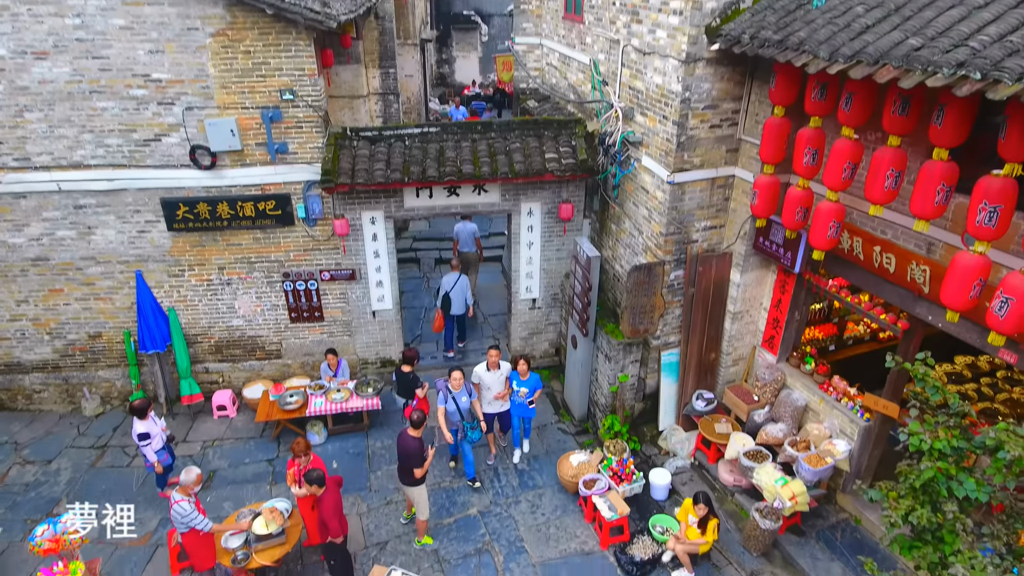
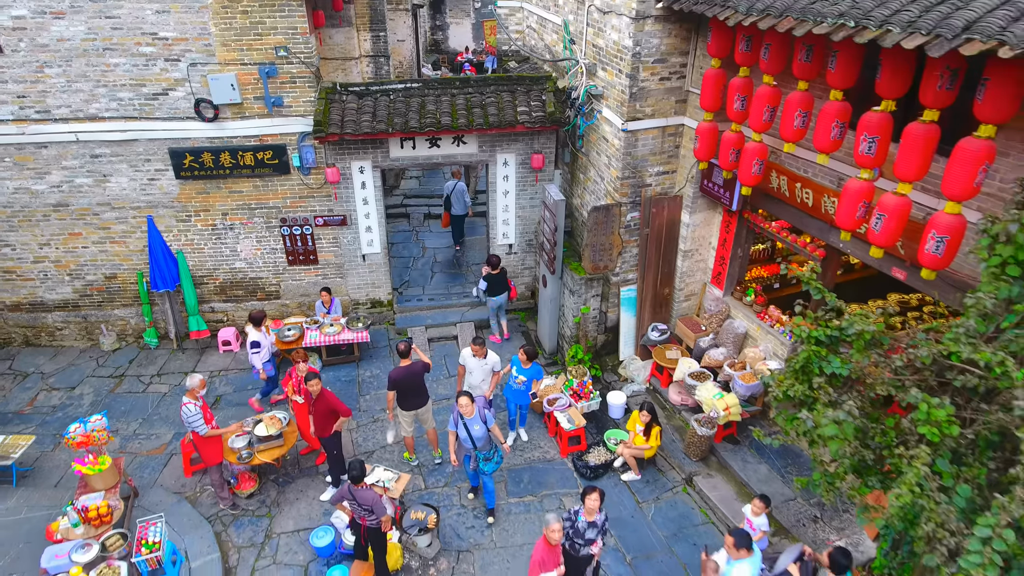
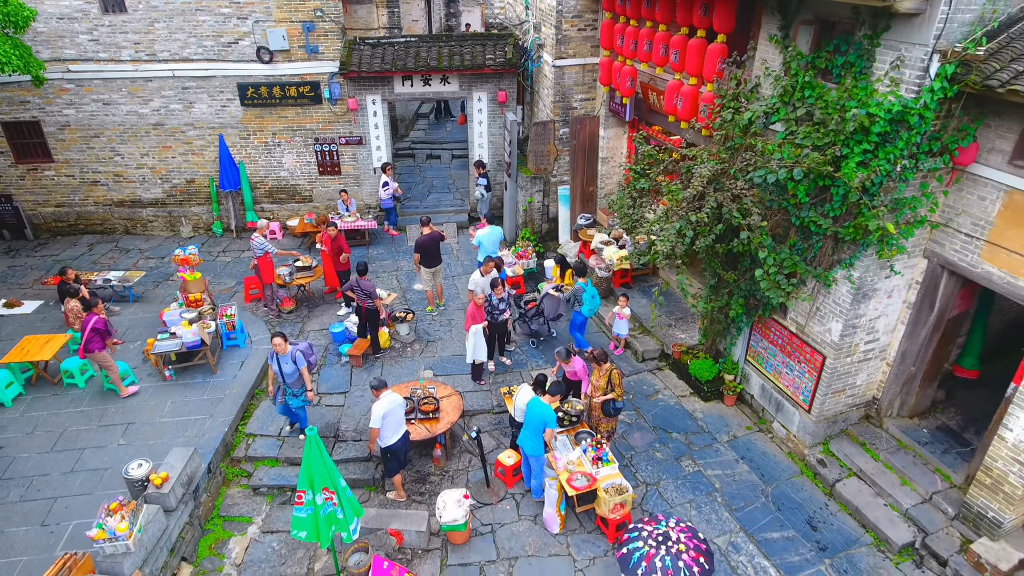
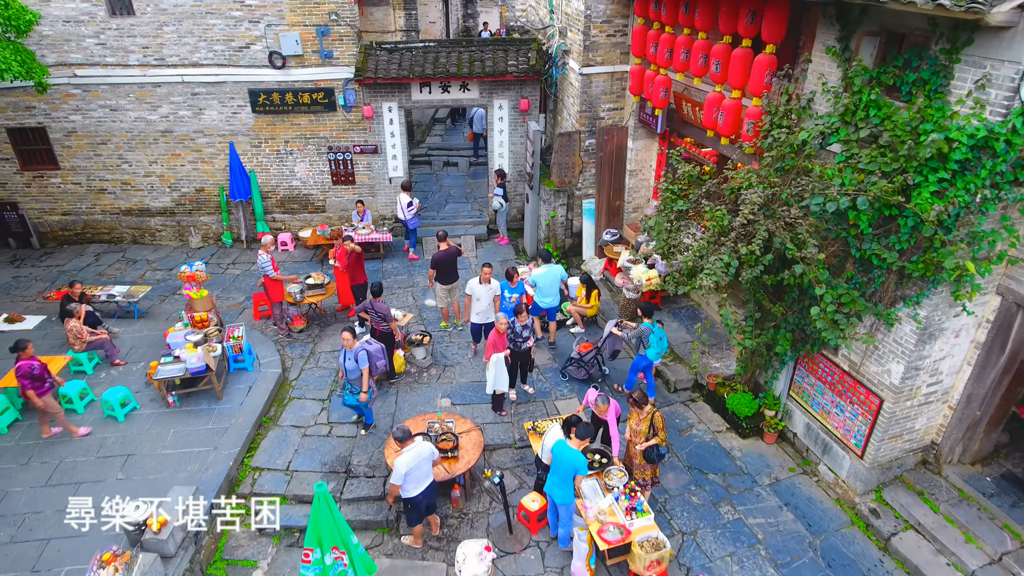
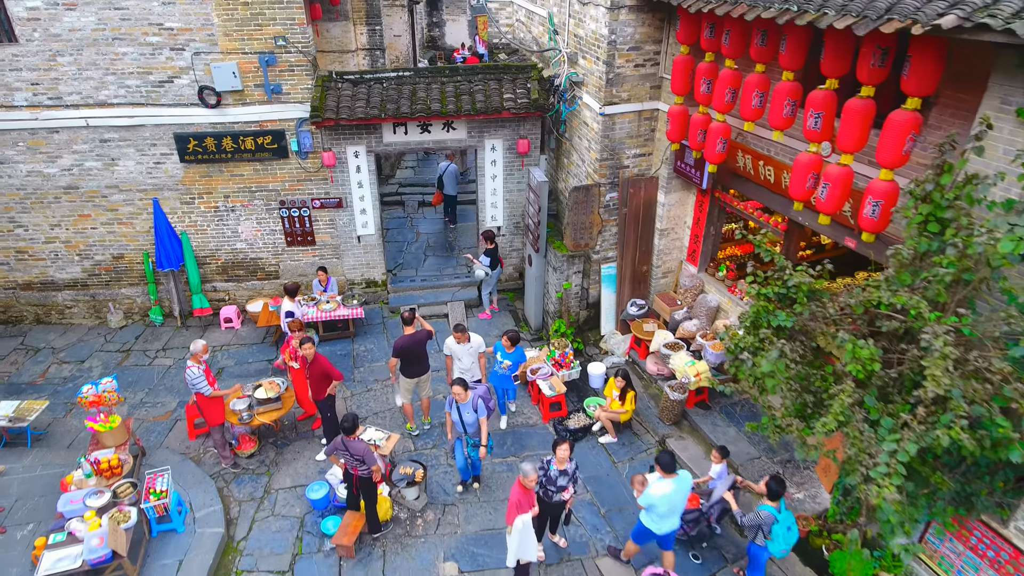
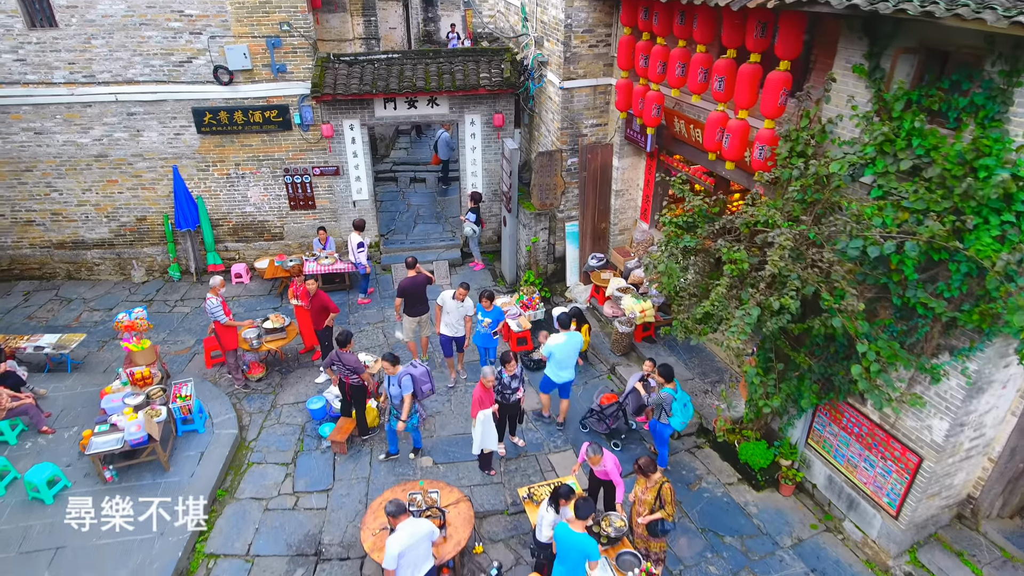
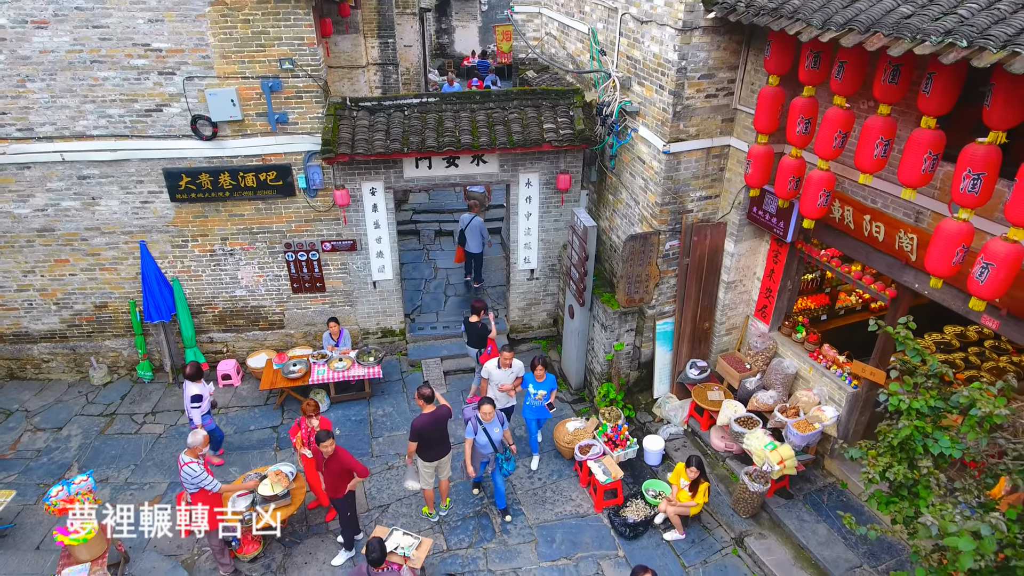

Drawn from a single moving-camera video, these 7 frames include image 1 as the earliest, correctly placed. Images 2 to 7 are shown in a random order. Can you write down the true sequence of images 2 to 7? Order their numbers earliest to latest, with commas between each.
7, 2, 5, 6, 4, 3
